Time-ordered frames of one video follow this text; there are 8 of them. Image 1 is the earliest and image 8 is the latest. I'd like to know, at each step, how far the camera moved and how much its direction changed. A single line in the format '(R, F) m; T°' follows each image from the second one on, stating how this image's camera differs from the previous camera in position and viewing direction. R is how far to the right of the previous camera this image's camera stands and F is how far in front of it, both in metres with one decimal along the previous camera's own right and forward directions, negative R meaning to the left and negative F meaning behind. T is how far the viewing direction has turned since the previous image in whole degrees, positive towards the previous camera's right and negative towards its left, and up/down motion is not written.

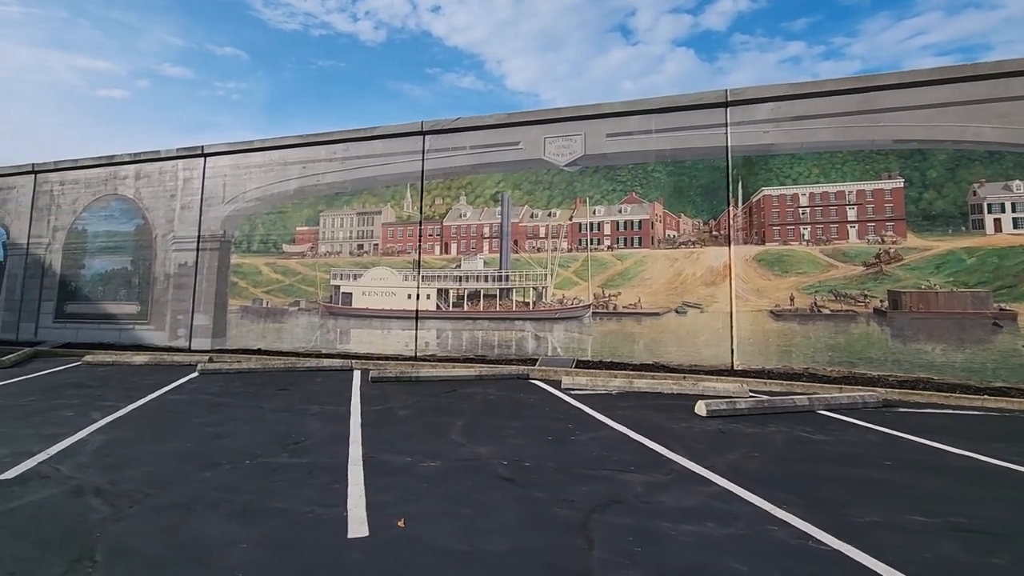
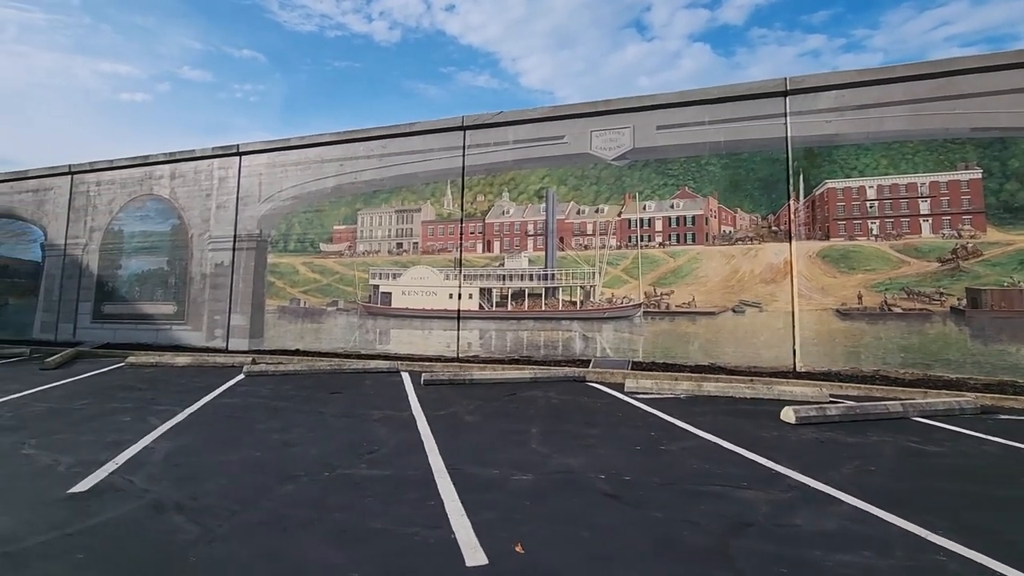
(-0.6, +0.3) m; -2°
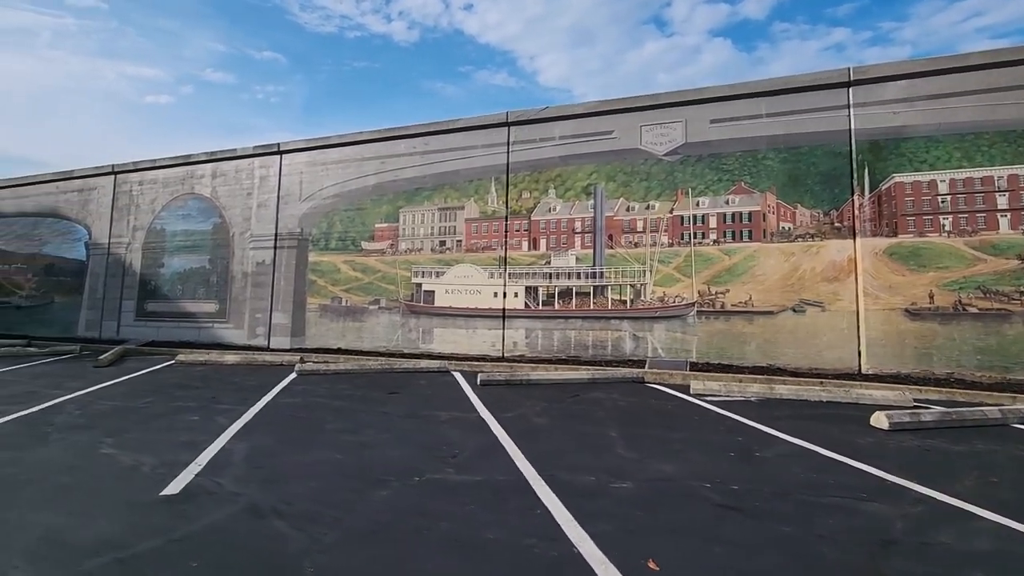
(-0.6, +0.2) m; -2°
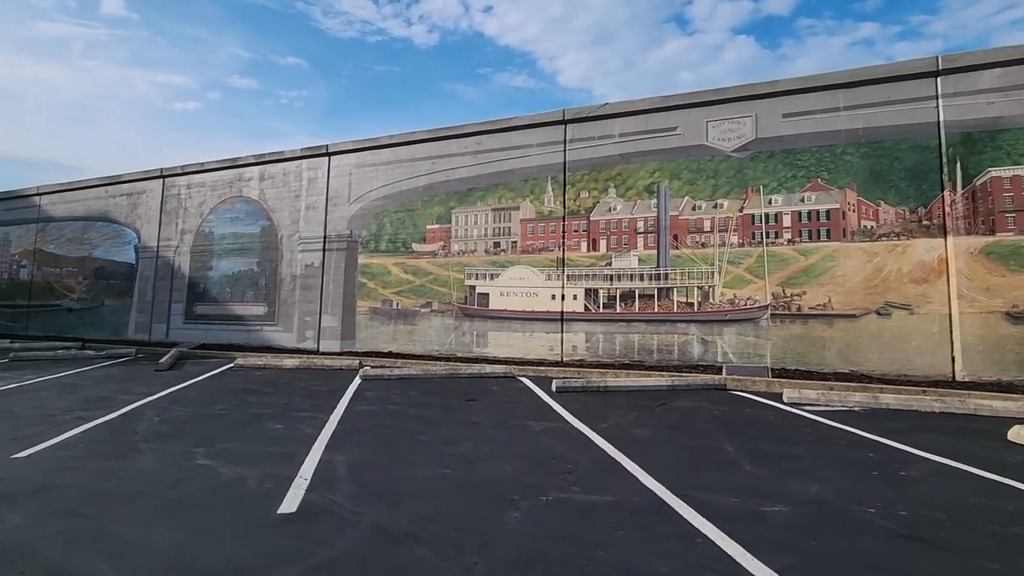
(-0.8, +0.3) m; -2°
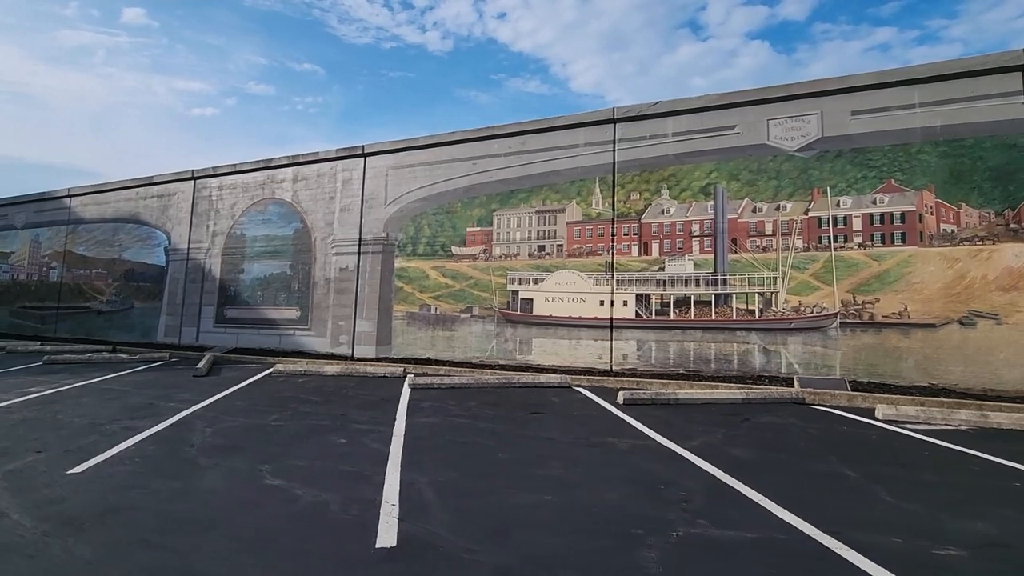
(-0.7, +0.4) m; -1°
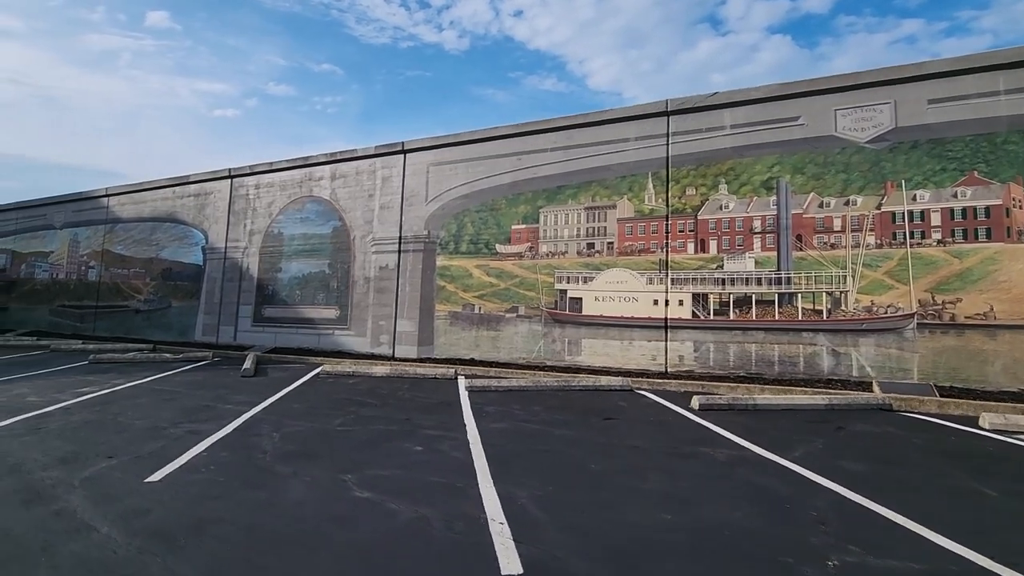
(-0.7, +0.3) m; -2°
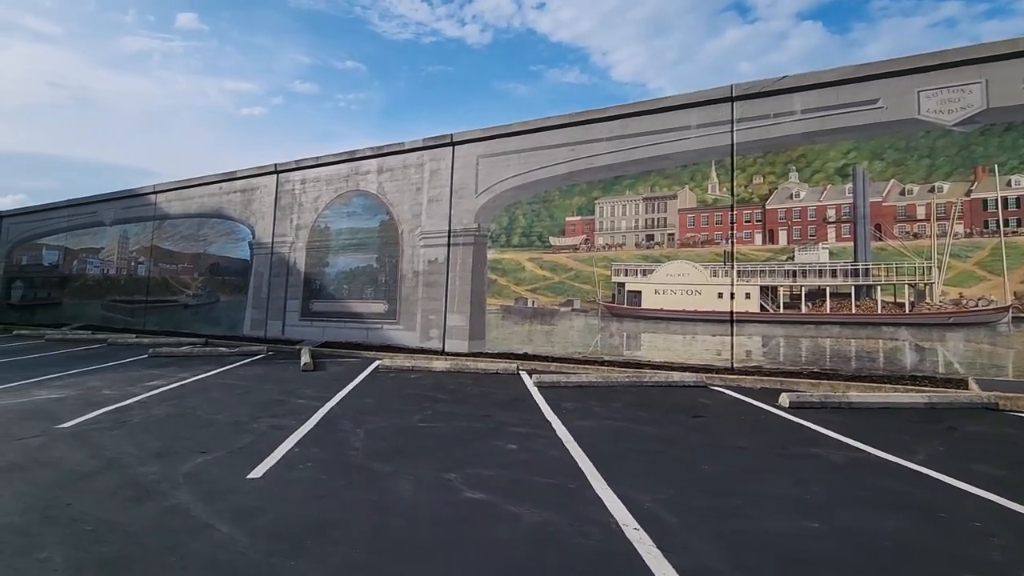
(-0.7, +0.2) m; -2°
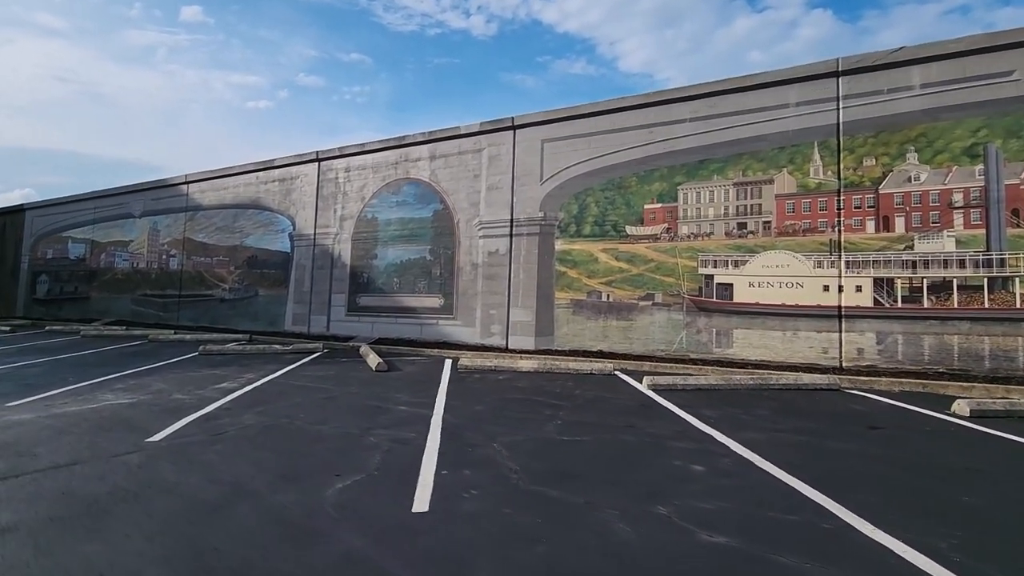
(-1.4, +0.8) m; -1°
